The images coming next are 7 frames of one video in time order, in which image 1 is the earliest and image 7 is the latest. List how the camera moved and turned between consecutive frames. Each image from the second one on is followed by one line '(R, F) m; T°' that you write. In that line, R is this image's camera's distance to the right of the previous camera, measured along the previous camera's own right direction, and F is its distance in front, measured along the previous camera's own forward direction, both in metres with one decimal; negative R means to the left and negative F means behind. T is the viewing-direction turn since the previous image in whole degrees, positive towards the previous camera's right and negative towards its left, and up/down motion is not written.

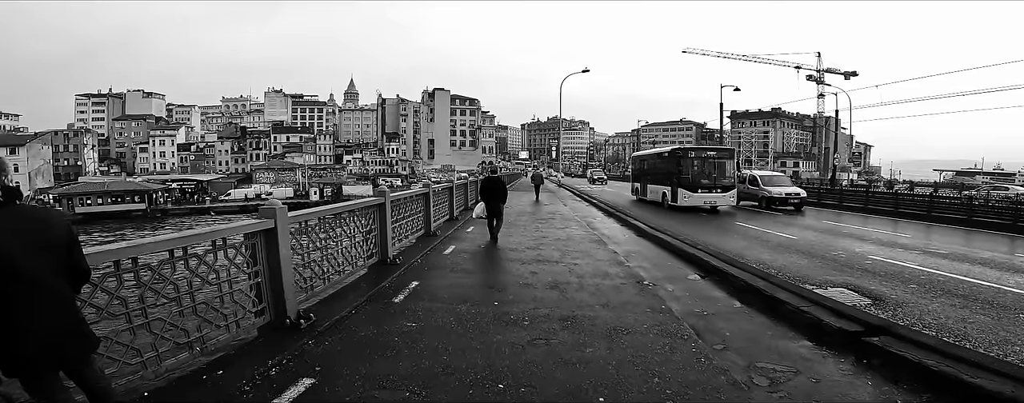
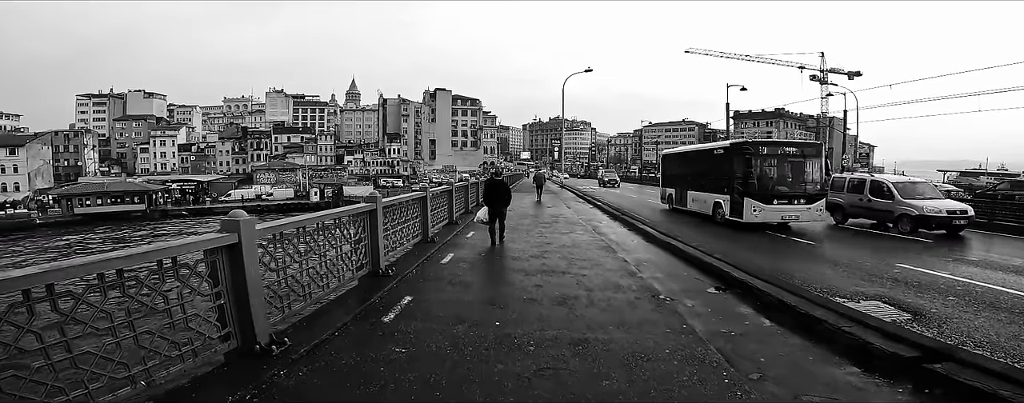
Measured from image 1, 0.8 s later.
(0.0, +0.7) m; 0°
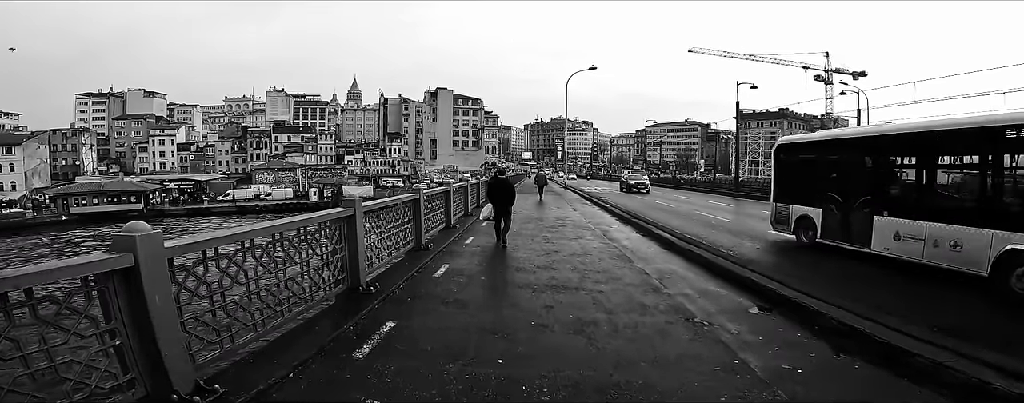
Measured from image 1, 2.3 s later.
(-0.1, +1.2) m; 0°
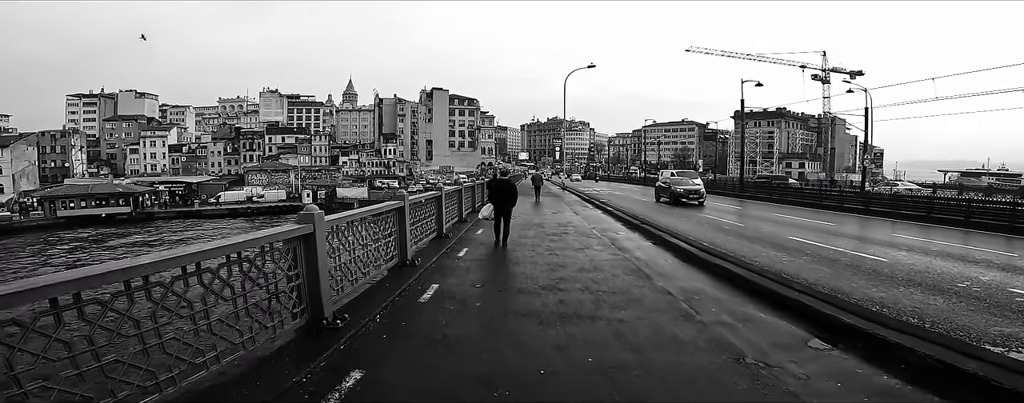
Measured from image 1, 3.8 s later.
(0.0, +1.2) m; 0°
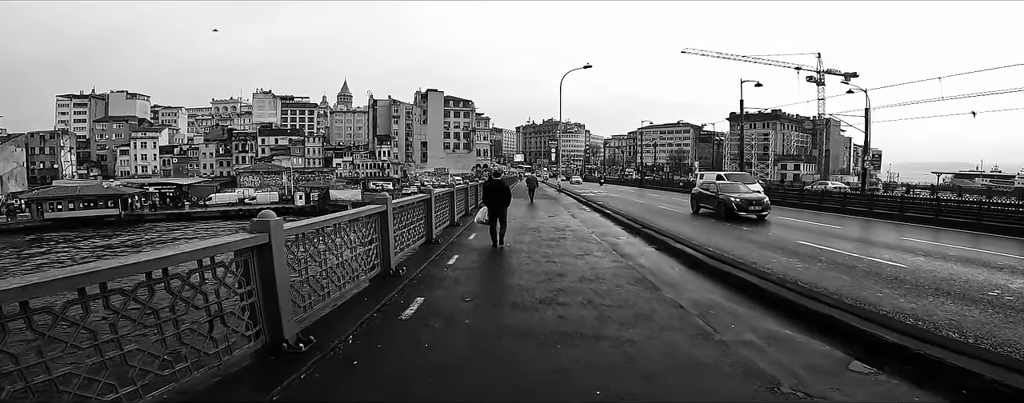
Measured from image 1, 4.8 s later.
(0.0, +0.7) m; +1°
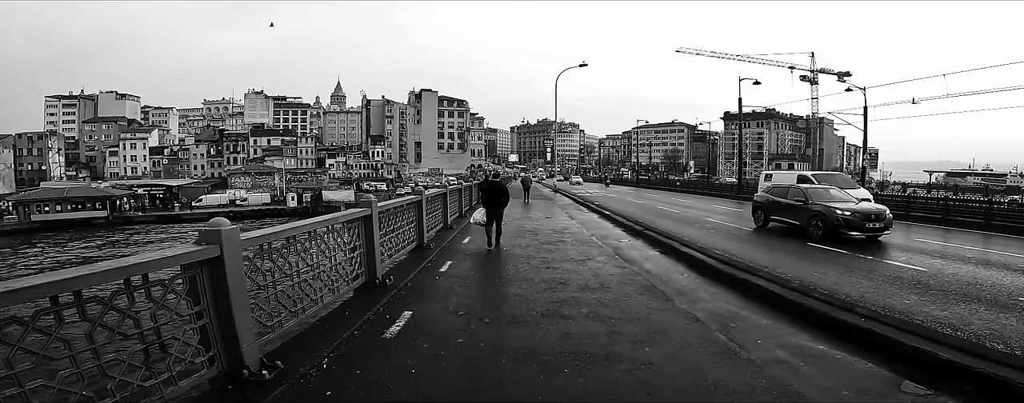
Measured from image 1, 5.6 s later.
(0.0, +0.6) m; +1°
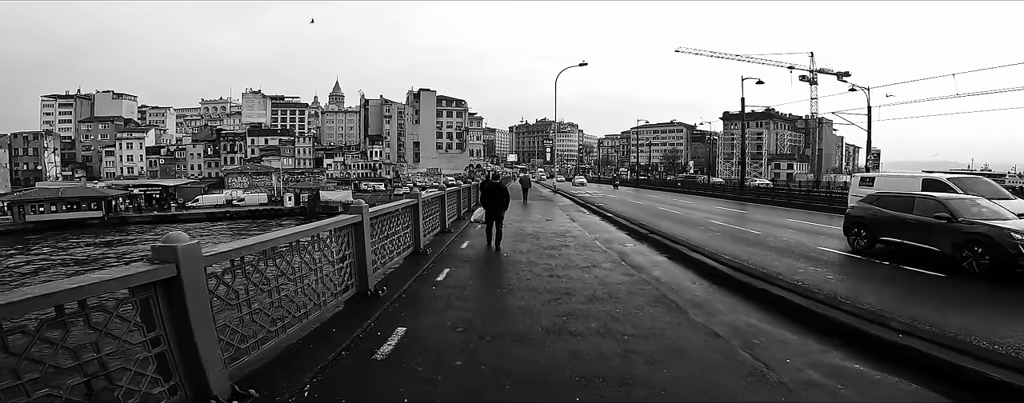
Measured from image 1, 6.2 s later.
(0.0, +0.5) m; 0°
